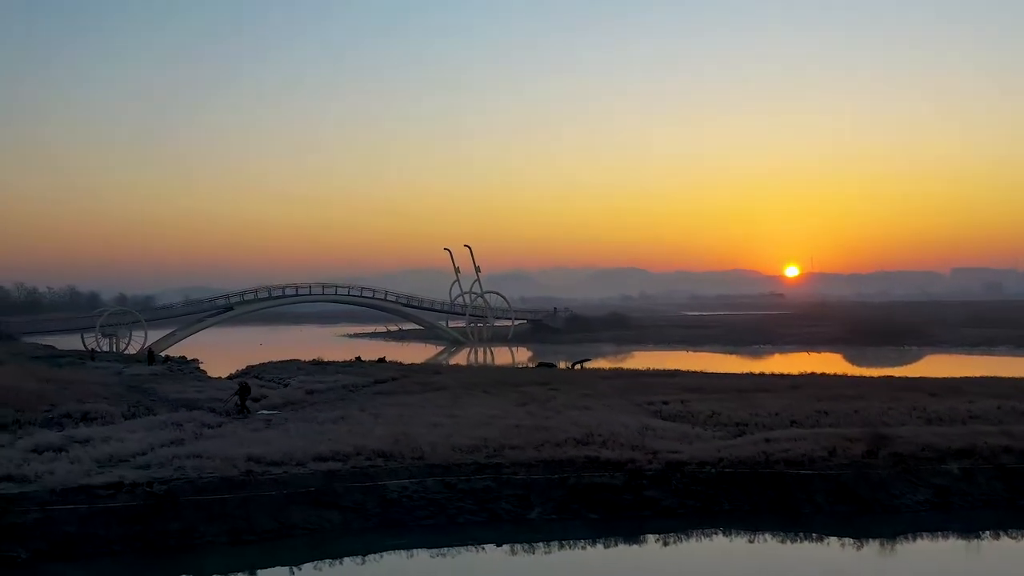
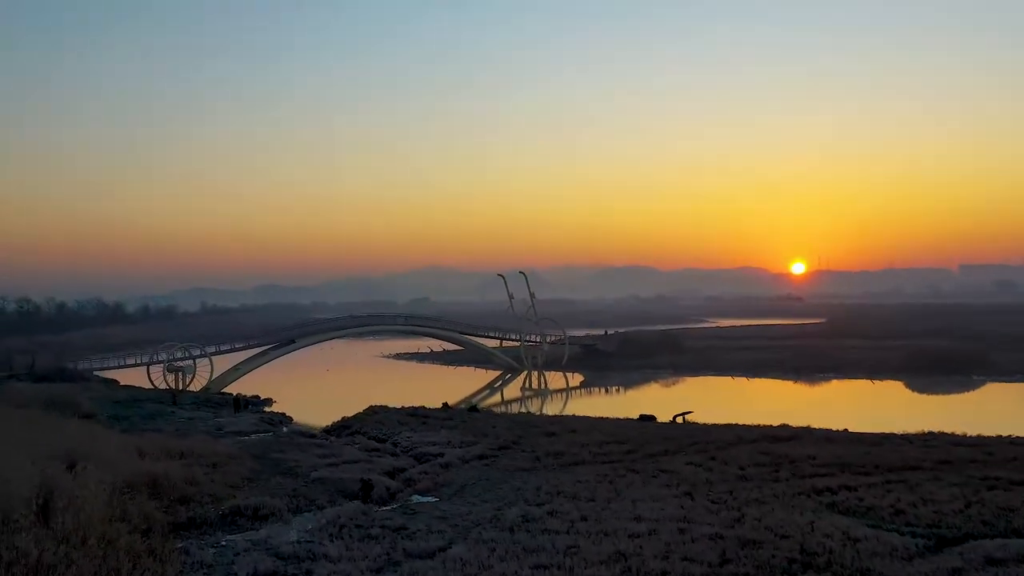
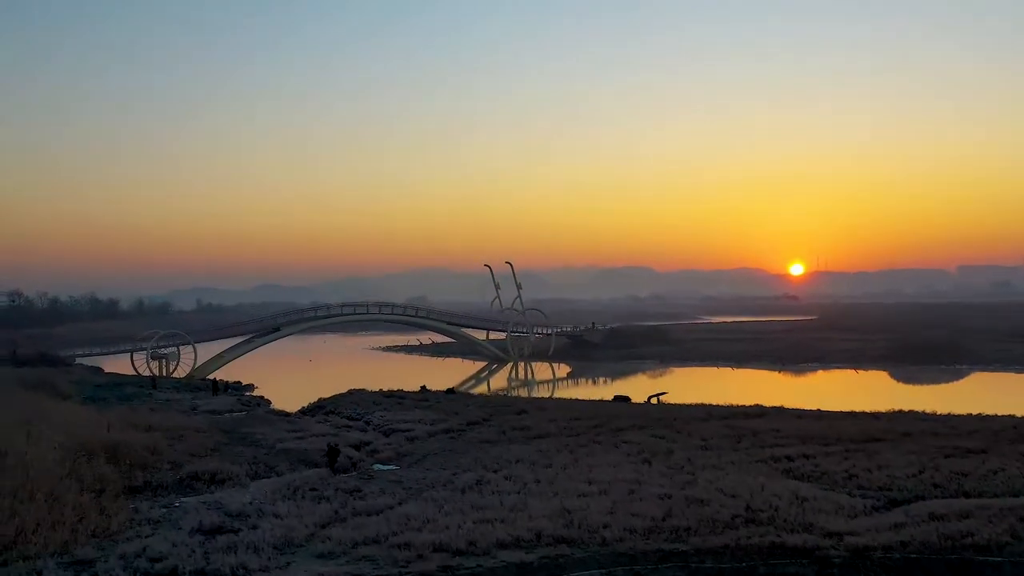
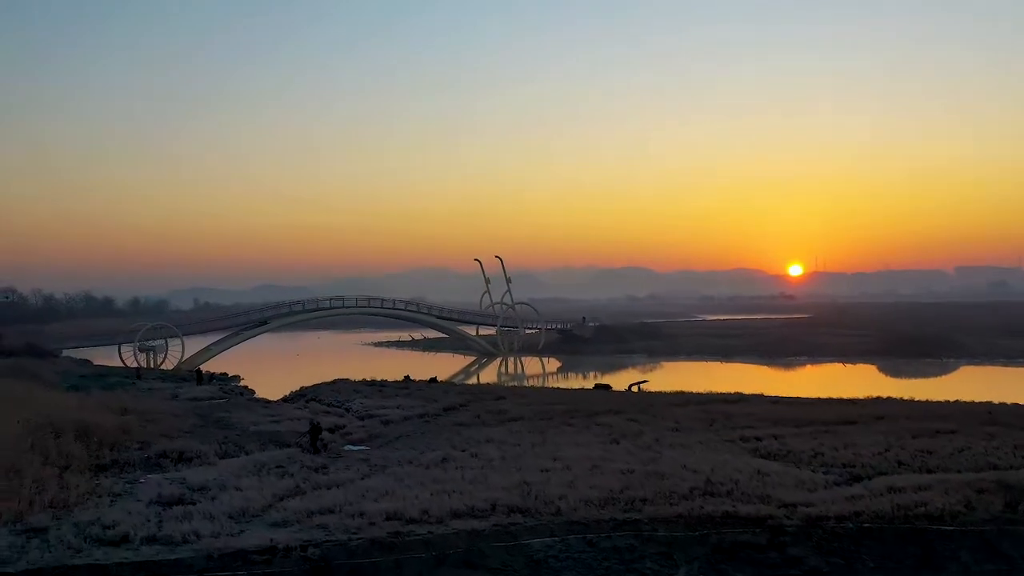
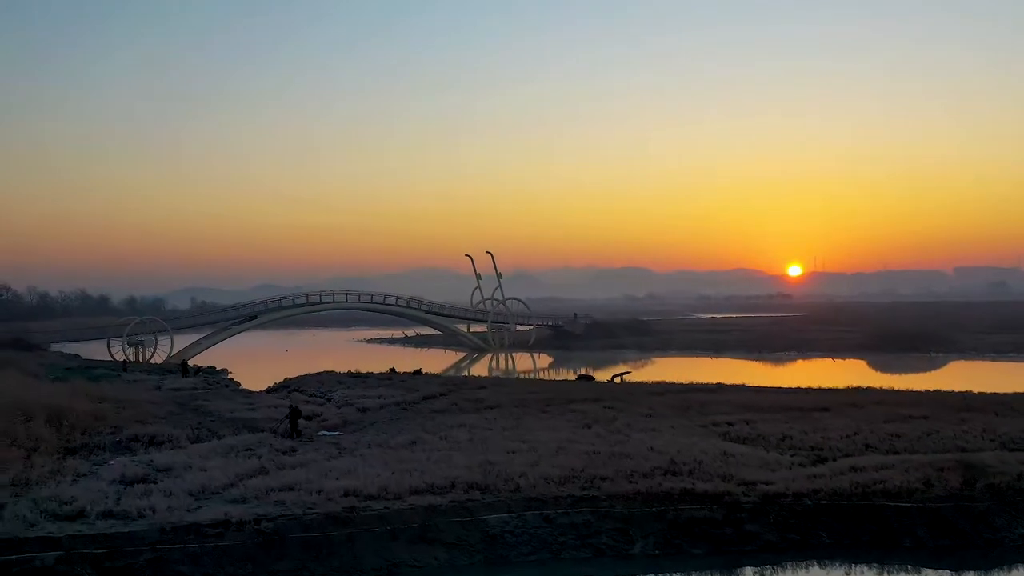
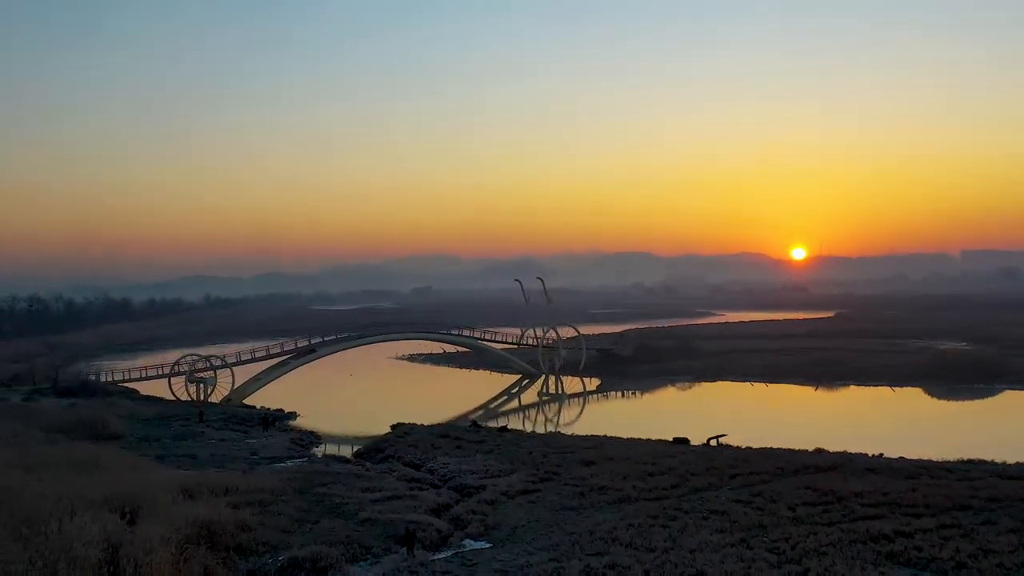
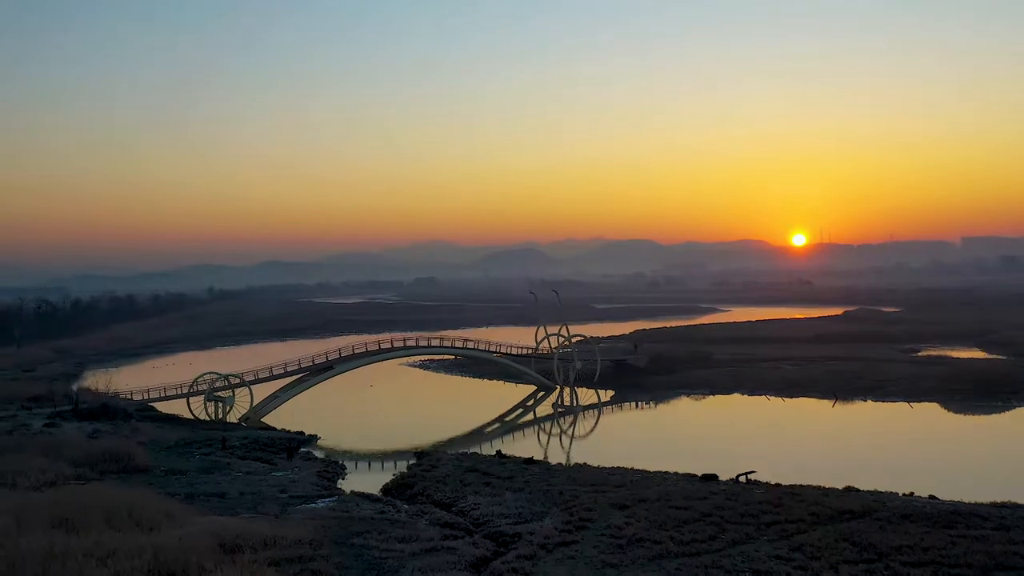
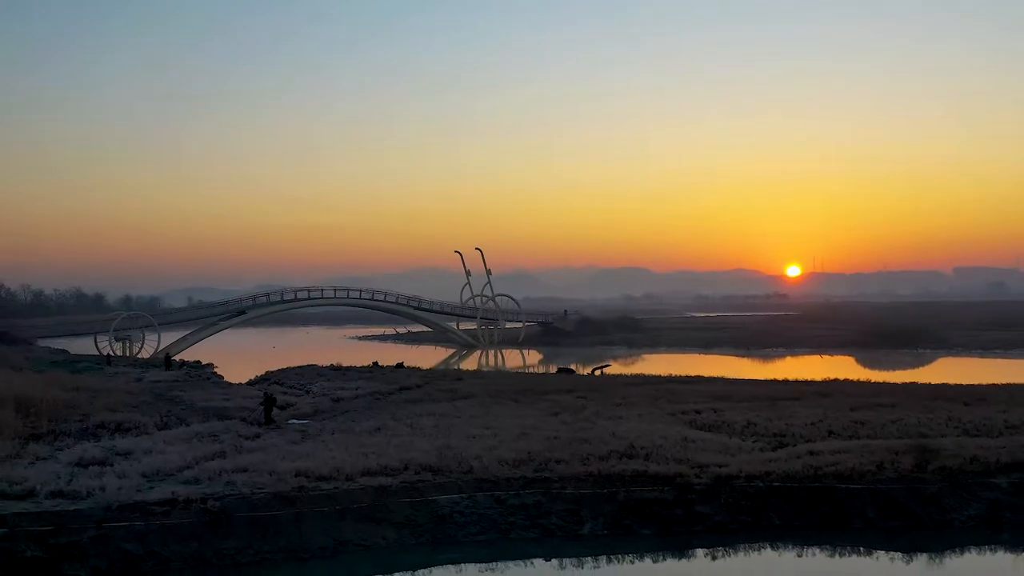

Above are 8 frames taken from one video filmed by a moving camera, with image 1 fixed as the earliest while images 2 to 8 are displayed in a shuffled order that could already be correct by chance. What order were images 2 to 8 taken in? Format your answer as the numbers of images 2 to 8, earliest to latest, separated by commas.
8, 5, 4, 3, 2, 6, 7
